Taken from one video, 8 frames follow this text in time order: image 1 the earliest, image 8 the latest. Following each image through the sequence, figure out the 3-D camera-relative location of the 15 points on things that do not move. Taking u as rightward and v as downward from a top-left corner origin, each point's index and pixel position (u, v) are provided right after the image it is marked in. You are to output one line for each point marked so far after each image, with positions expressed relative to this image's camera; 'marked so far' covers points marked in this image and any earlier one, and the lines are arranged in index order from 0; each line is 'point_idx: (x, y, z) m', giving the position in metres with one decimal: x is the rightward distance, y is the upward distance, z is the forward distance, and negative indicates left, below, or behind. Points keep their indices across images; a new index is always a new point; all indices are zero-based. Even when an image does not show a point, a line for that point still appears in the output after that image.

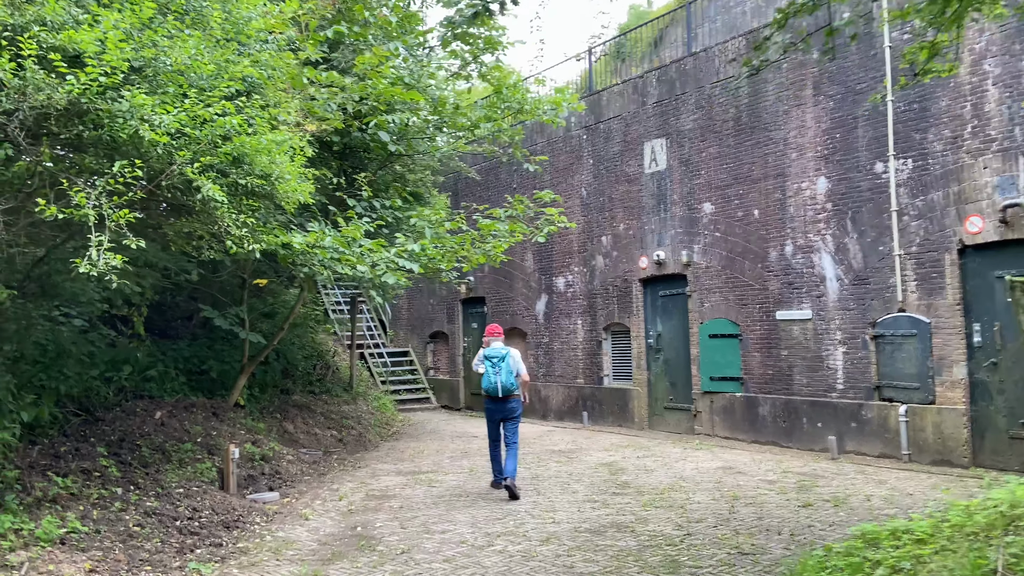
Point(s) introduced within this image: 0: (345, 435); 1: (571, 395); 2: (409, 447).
0: (-2.4, -2.1, +10.5) m
1: (+1.0, -1.8, +12.7) m
2: (-1.4, -2.2, +10.1) m
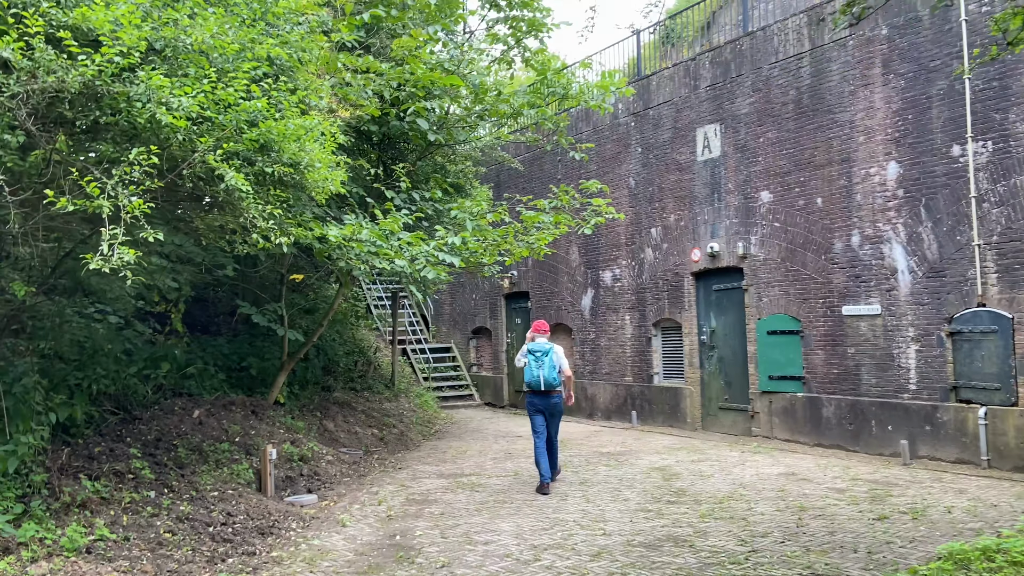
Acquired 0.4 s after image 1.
0: (-1.7, -2.0, +10.3) m
1: (+1.8, -1.7, +12.2) m
2: (-0.8, -2.1, +9.8) m
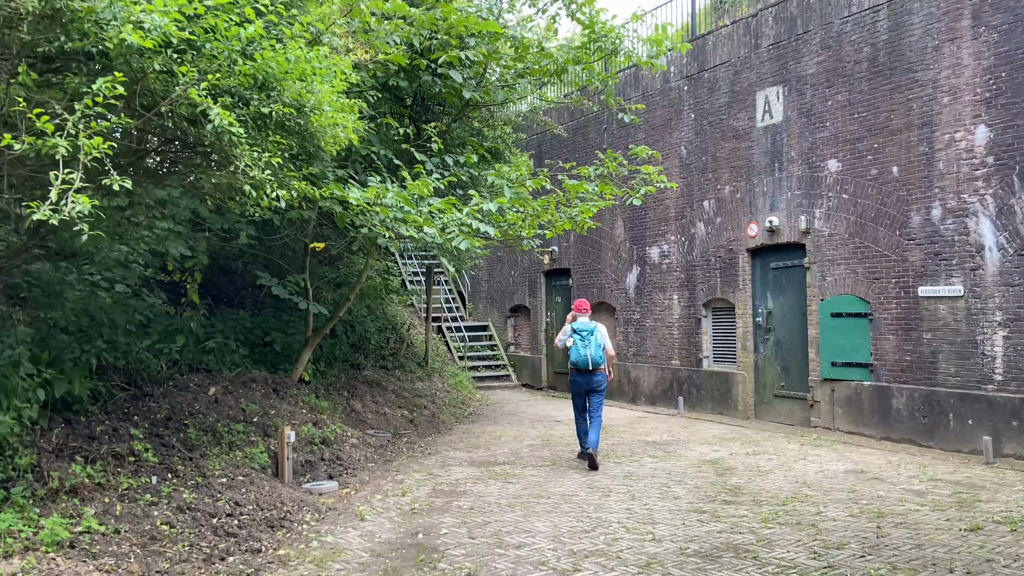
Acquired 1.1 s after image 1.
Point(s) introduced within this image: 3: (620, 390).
0: (-1.2, -1.7, +9.7) m
1: (+2.4, -1.4, +11.5) m
2: (-0.3, -1.8, +9.2) m
3: (+1.8, -1.7, +12.3) m
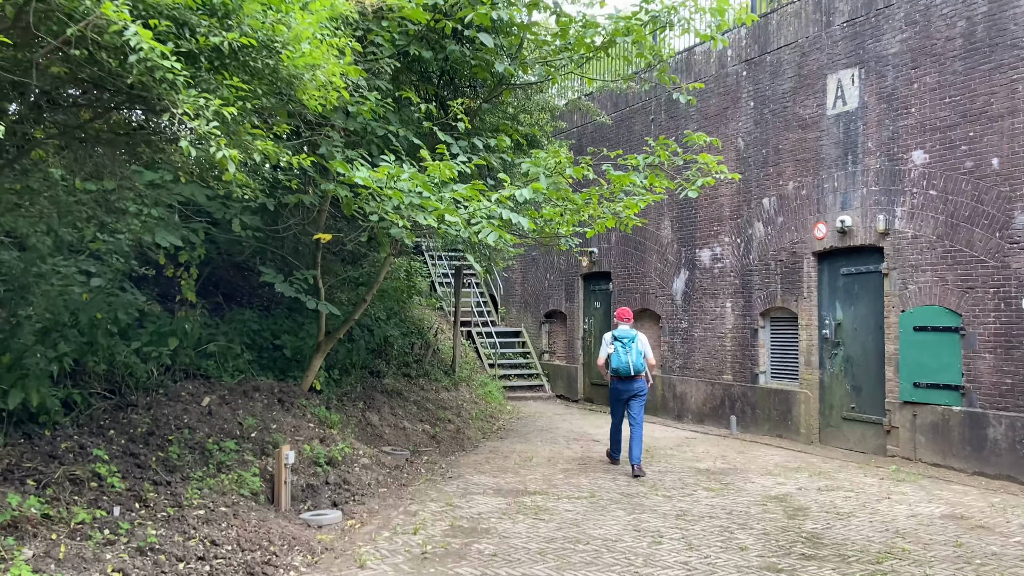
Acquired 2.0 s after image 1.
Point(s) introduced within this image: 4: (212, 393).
0: (-0.8, -1.7, +8.8) m
1: (+2.8, -1.5, +10.4) m
2: (0.0, -1.8, +8.2) m
3: (+2.3, -1.8, +11.2) m
4: (-2.7, -0.9, +6.6) m
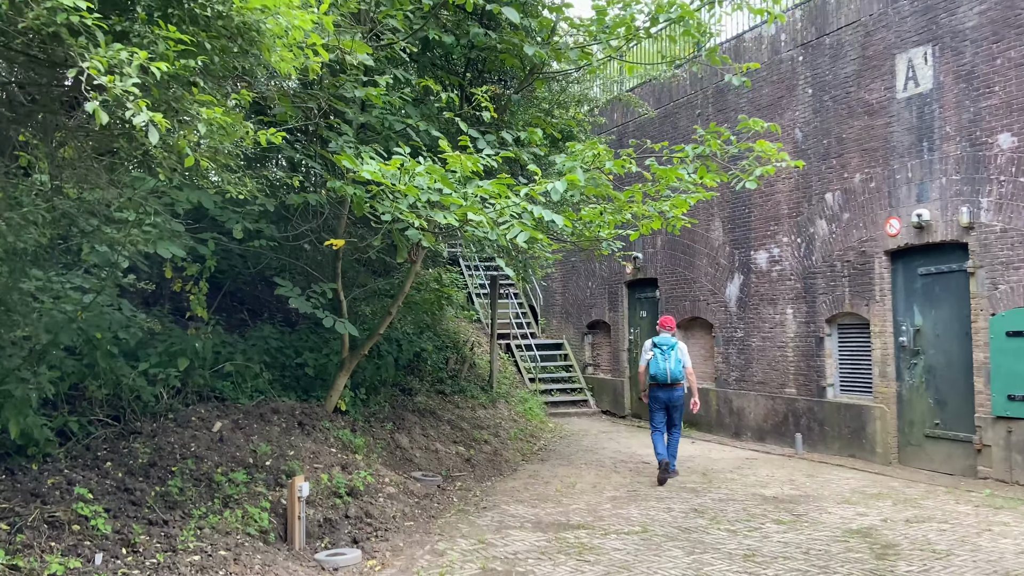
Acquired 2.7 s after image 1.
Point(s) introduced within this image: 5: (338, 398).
0: (-0.4, -1.8, +8.1) m
1: (+3.4, -1.5, +9.5) m
2: (+0.5, -1.9, +7.5) m
3: (+2.9, -1.9, +10.4) m
4: (-2.4, -1.1, +6.1) m
5: (-1.7, -1.1, +7.4) m
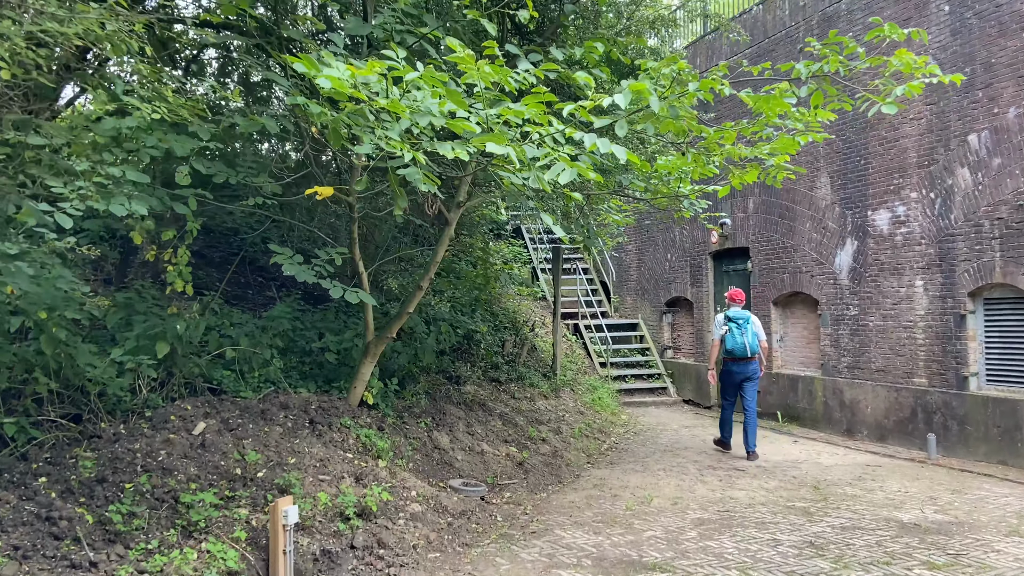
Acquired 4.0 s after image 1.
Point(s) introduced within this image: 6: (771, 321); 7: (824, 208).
0: (+0.2, -1.5, +6.8) m
1: (+4.1, -1.2, +7.8) m
2: (+1.0, -1.6, +6.1) m
3: (+3.7, -1.5, +8.7) m
4: (-2.0, -0.9, +5.0) m
5: (-1.2, -0.8, +6.2) m
6: (+3.4, -0.4, +9.7) m
7: (+3.7, +1.0, +8.8) m
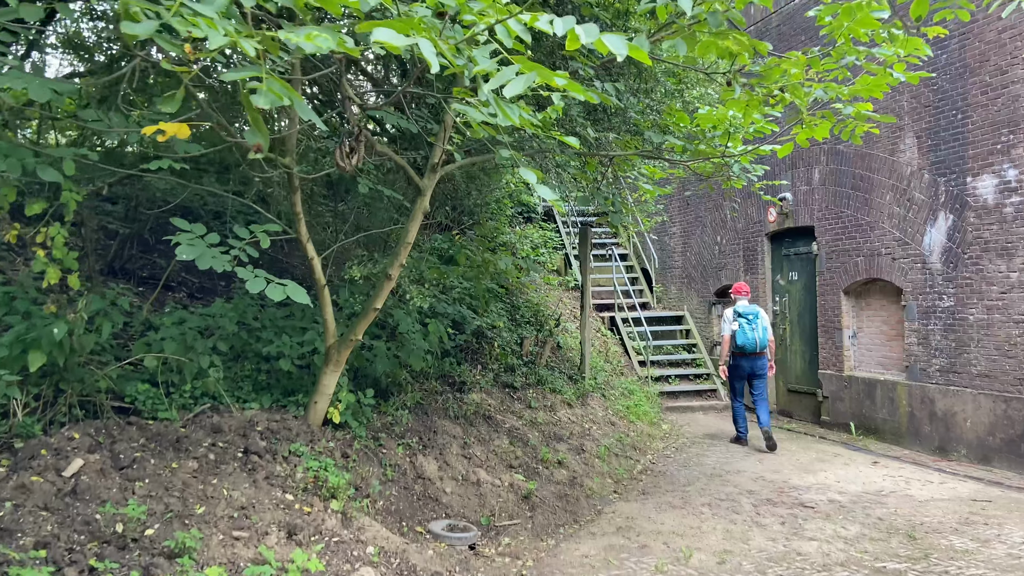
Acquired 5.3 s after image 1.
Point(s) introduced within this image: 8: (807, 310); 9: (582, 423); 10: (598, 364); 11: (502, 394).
0: (+0.2, -1.5, +5.5) m
1: (+4.2, -1.1, +6.2) m
2: (+1.0, -1.6, +4.7) m
3: (+3.9, -1.4, +7.1) m
4: (-2.1, -0.8, +3.8) m
5: (-1.2, -0.8, +4.9) m
6: (+3.6, -0.3, +8.1) m
7: (+3.9, +1.1, +7.2) m
8: (+3.5, -0.3, +8.8) m
9: (+0.7, -1.3, +7.1) m
10: (+1.1, -0.9, +9.0) m
11: (-0.1, -1.0, +7.0) m
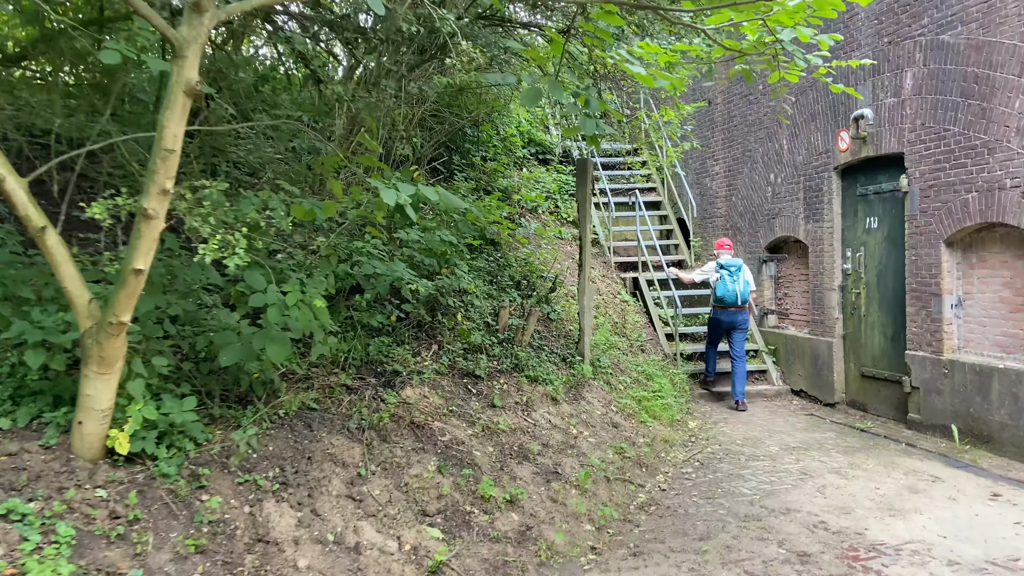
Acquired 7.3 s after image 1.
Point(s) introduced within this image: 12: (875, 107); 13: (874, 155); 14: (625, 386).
0: (-0.2, -1.2, +3.5) m
1: (+3.8, -0.8, +3.9) m
2: (+0.5, -1.4, +2.7) m
3: (+3.6, -1.0, +4.9) m
4: (-2.6, -0.7, +2.0) m
5: (-1.7, -0.6, +3.1) m
6: (+3.4, +0.1, +5.8) m
7: (+3.6, +1.4, +4.8) m
8: (+3.3, +0.2, +6.6) m
9: (+0.4, -0.9, +5.1) m
10: (+0.9, -0.5, +6.9) m
11: (-0.4, -0.7, +5.1) m
12: (+3.2, +1.6, +6.5) m
13: (+3.2, +1.2, +6.5) m
14: (+1.0, -0.8, +6.3) m
